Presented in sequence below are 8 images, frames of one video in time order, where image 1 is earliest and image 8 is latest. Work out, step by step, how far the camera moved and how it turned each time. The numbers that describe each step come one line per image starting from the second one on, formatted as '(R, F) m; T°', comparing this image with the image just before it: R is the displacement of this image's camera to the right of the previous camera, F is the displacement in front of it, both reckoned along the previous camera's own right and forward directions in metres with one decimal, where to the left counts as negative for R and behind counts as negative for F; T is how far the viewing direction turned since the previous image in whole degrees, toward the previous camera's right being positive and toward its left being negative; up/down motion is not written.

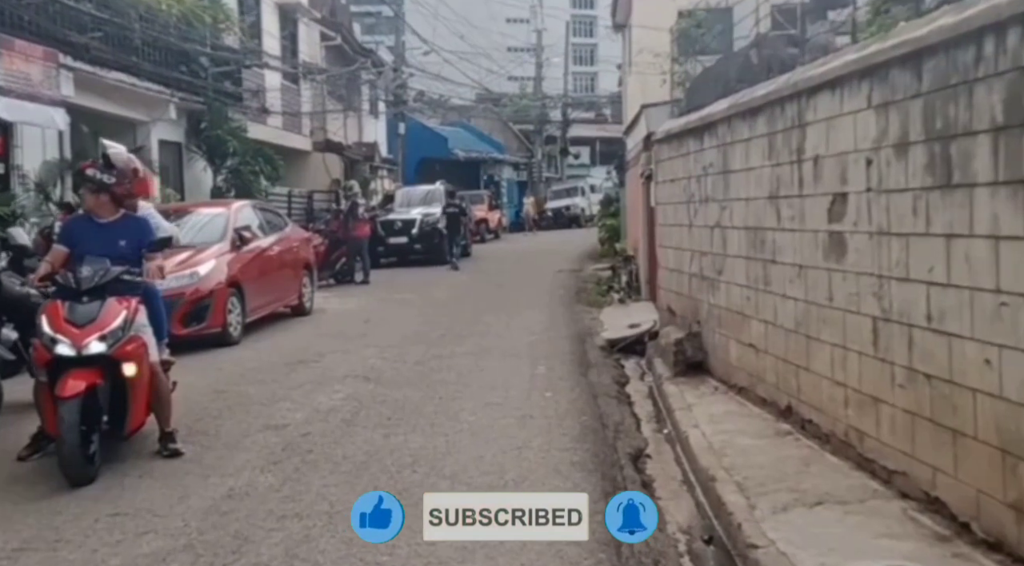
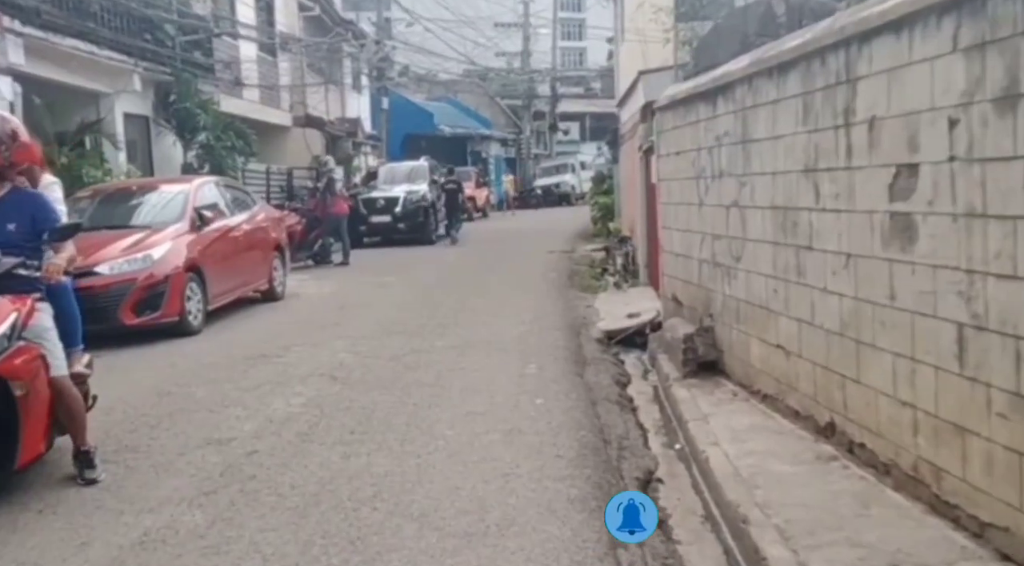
(0.0, +1.2) m; +1°
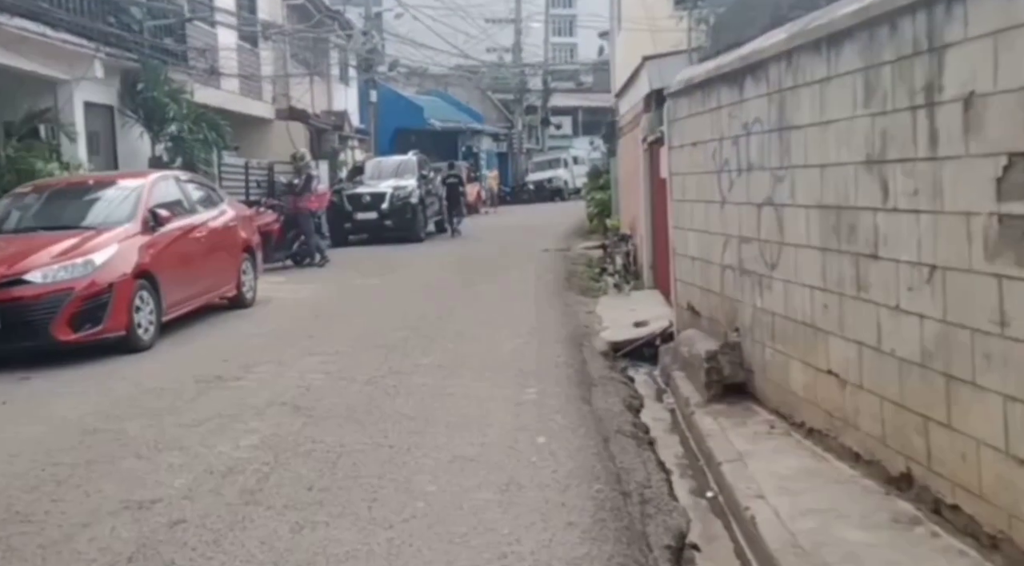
(0.0, +1.3) m; 0°
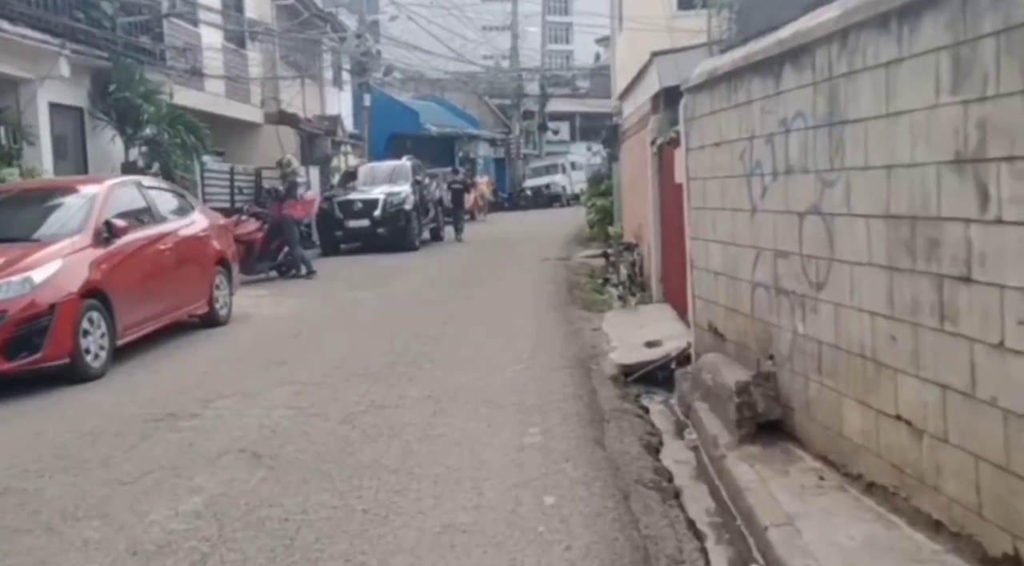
(0.0, +1.2) m; 0°
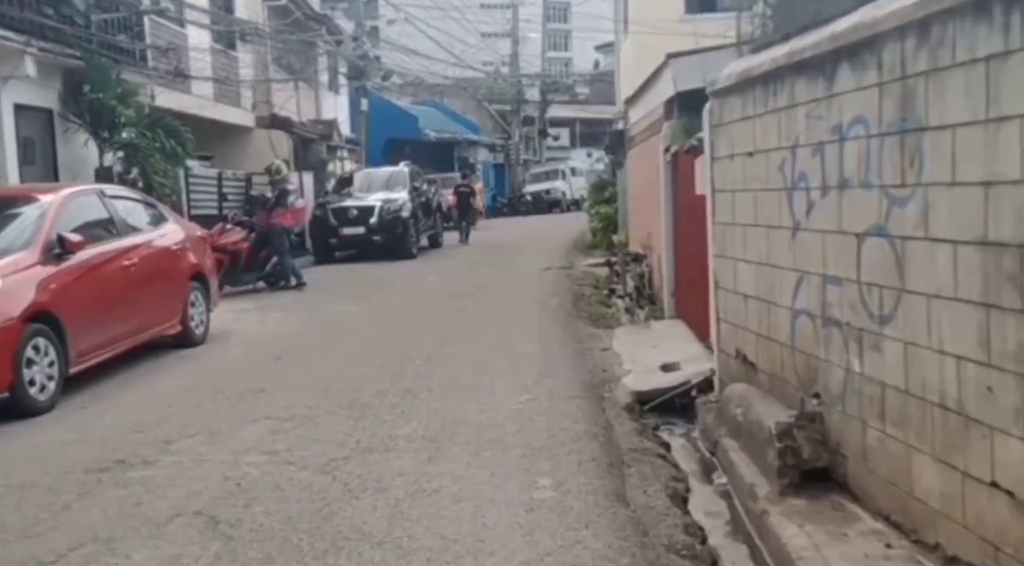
(0.0, +1.0) m; 0°
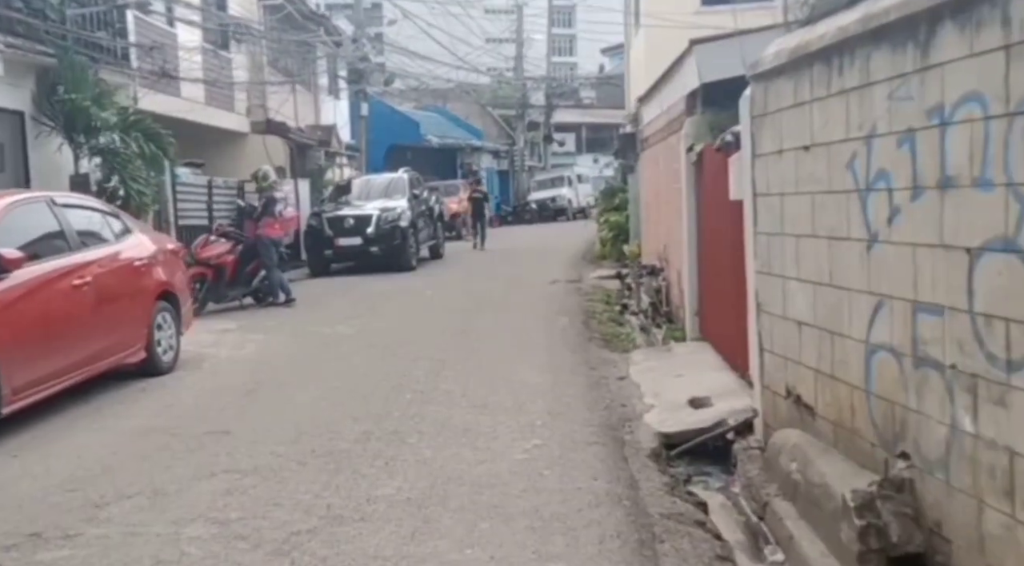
(0.0, +1.3) m; 0°
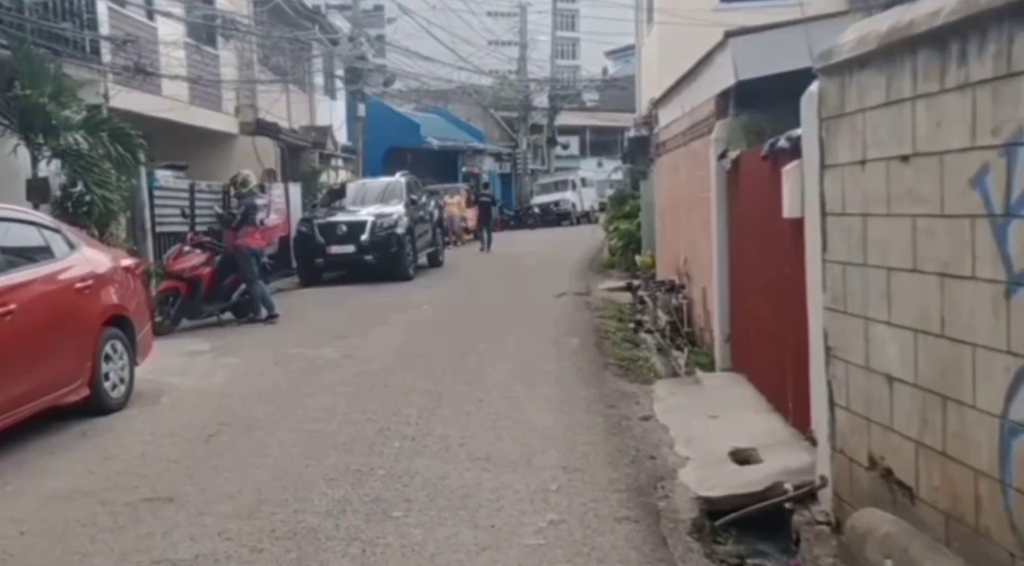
(0.0, +1.4) m; 0°
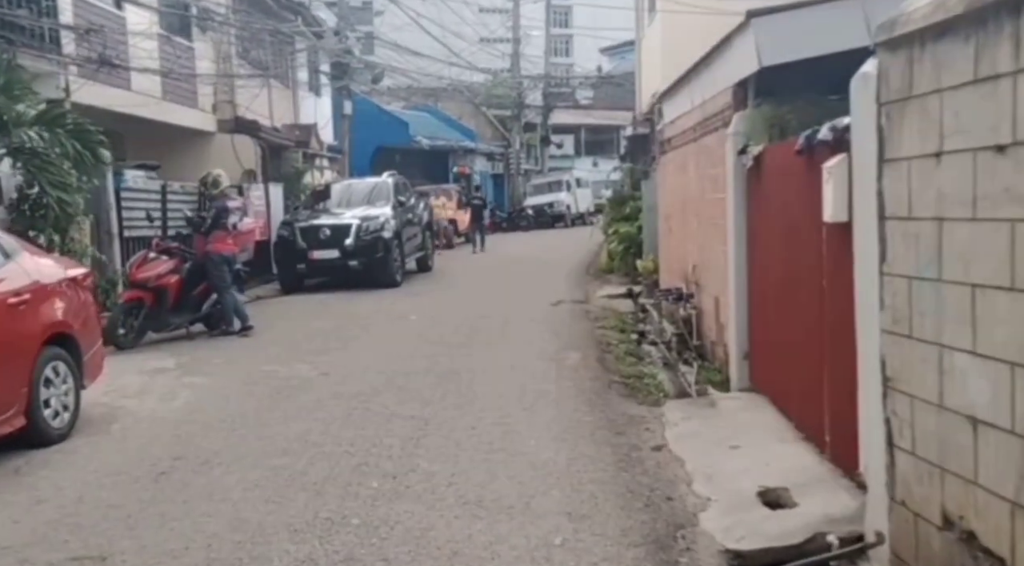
(0.0, +1.0) m; 0°
